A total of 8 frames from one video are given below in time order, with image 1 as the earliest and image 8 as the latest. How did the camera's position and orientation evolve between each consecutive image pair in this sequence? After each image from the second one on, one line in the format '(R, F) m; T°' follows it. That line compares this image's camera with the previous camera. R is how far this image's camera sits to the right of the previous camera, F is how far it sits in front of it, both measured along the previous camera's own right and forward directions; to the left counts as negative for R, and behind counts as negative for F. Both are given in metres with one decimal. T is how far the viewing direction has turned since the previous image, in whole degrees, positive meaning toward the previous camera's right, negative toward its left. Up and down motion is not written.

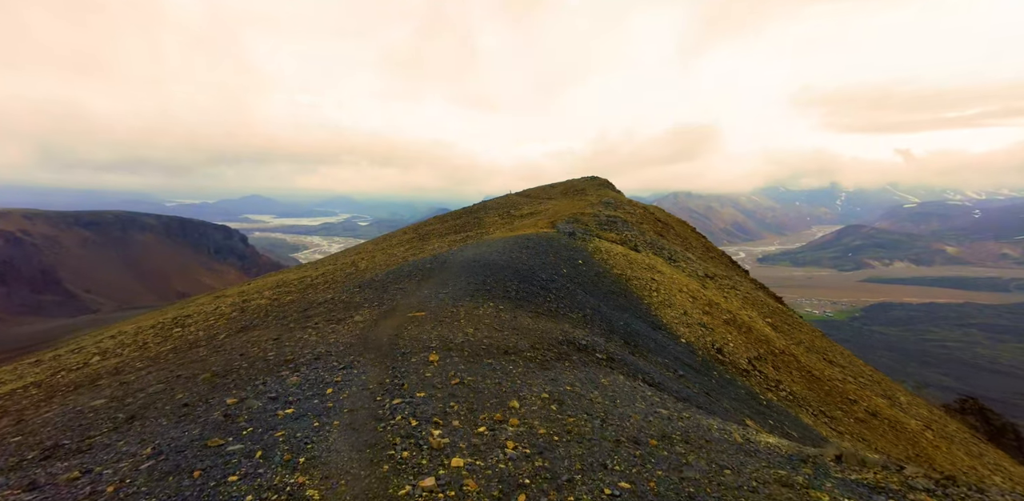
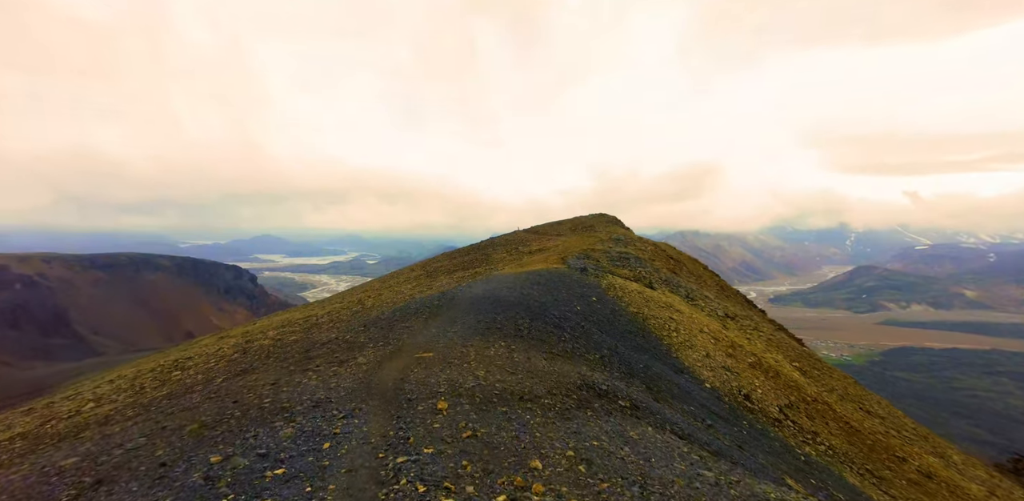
(-0.3, +0.7) m; -1°
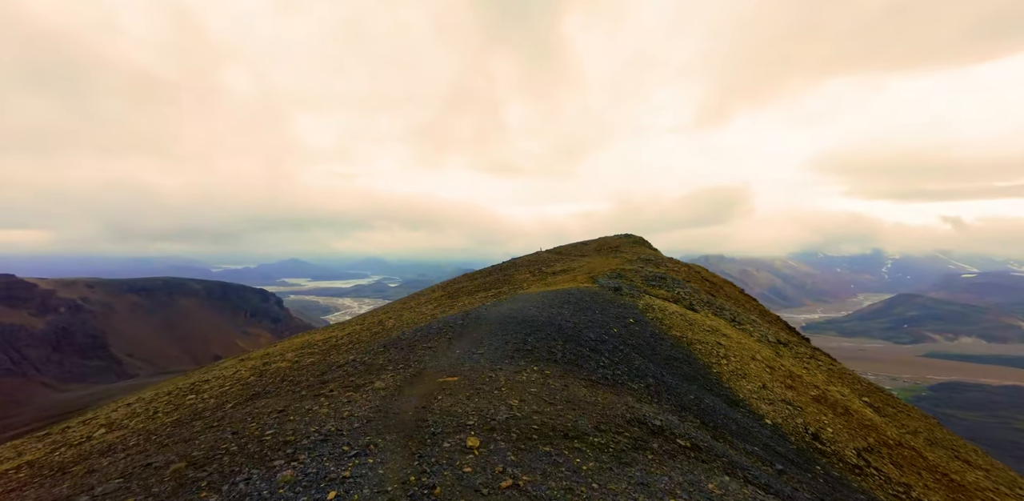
(-0.5, +1.5) m; -3°
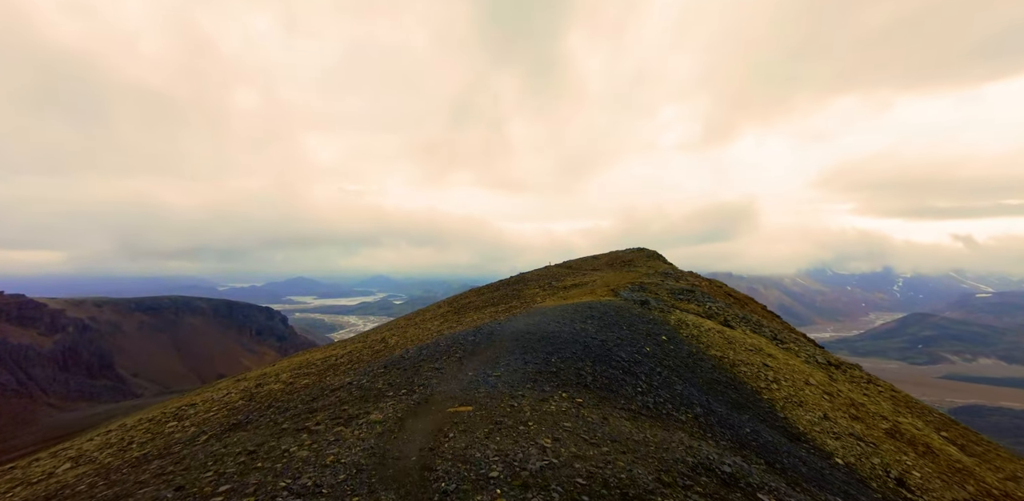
(-0.6, +2.2) m; -1°
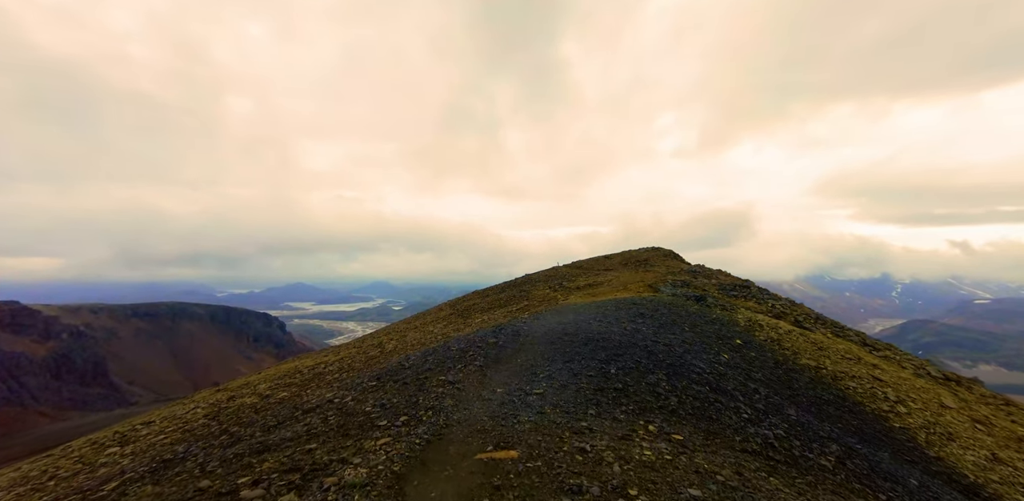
(-1.2, +4.2) m; 0°
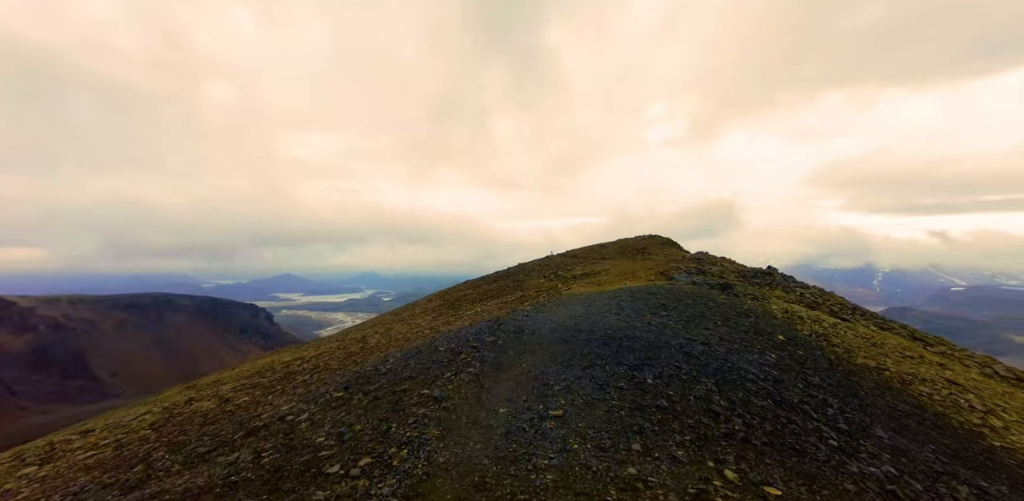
(-0.3, +2.7) m; +1°
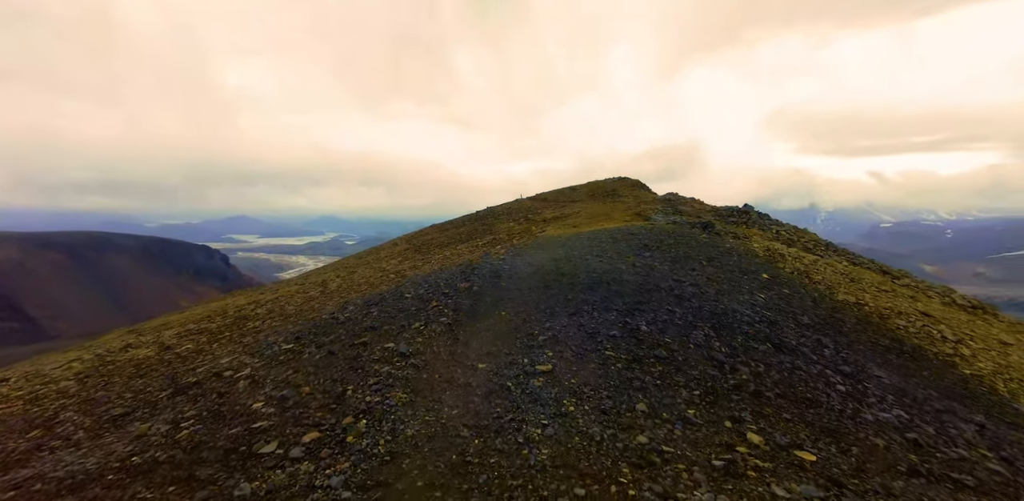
(-0.2, +1.4) m; +5°
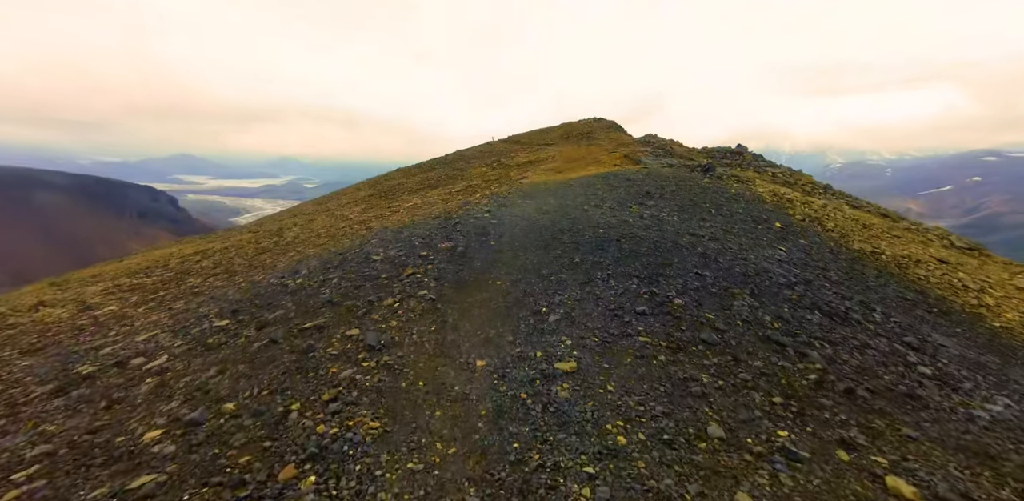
(-0.5, +1.9) m; +4°
